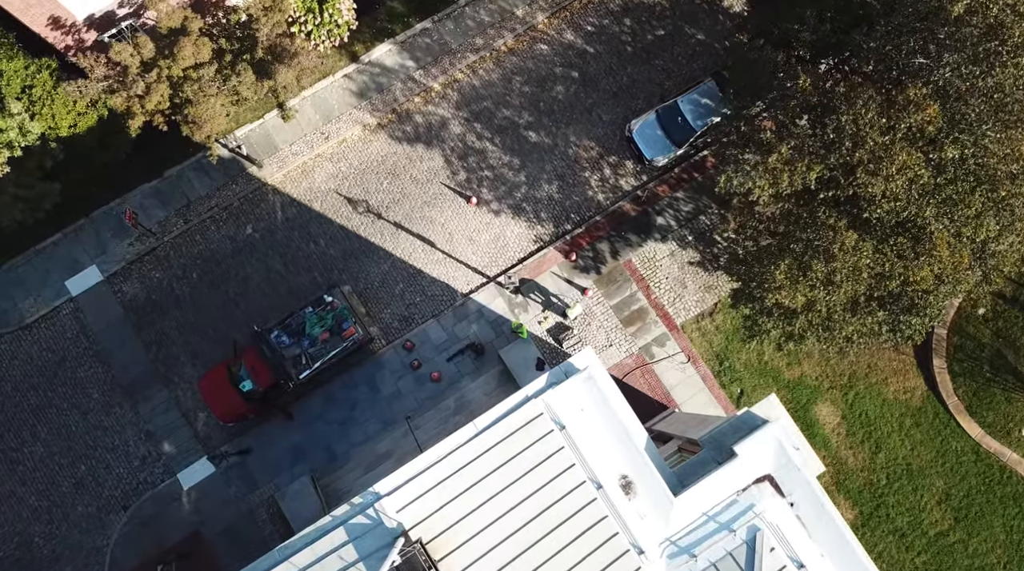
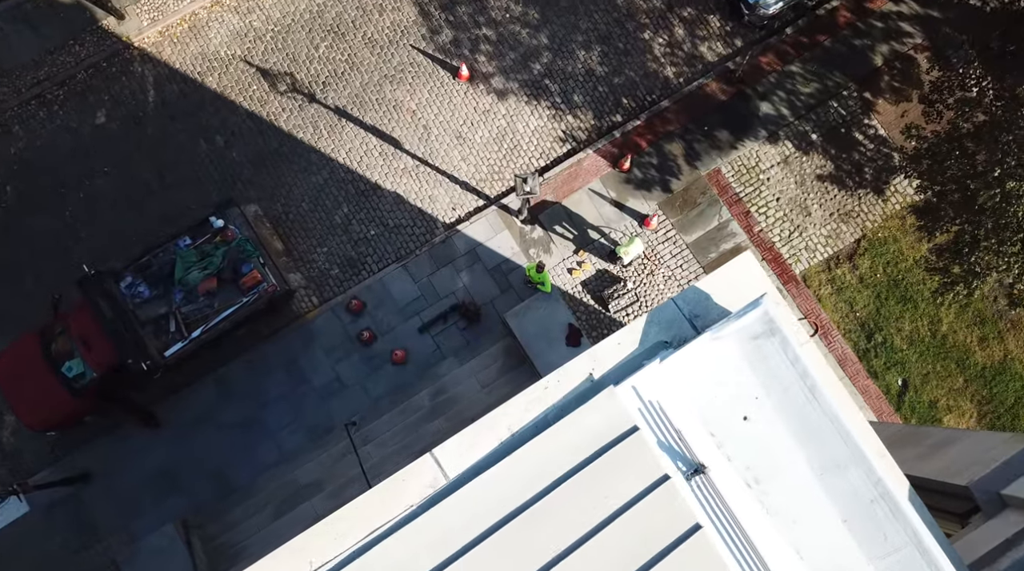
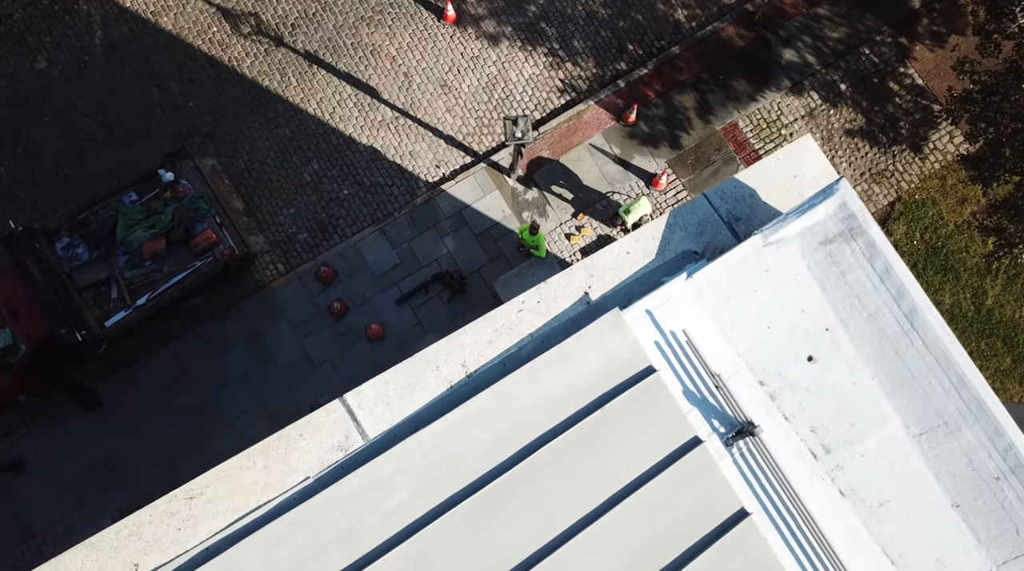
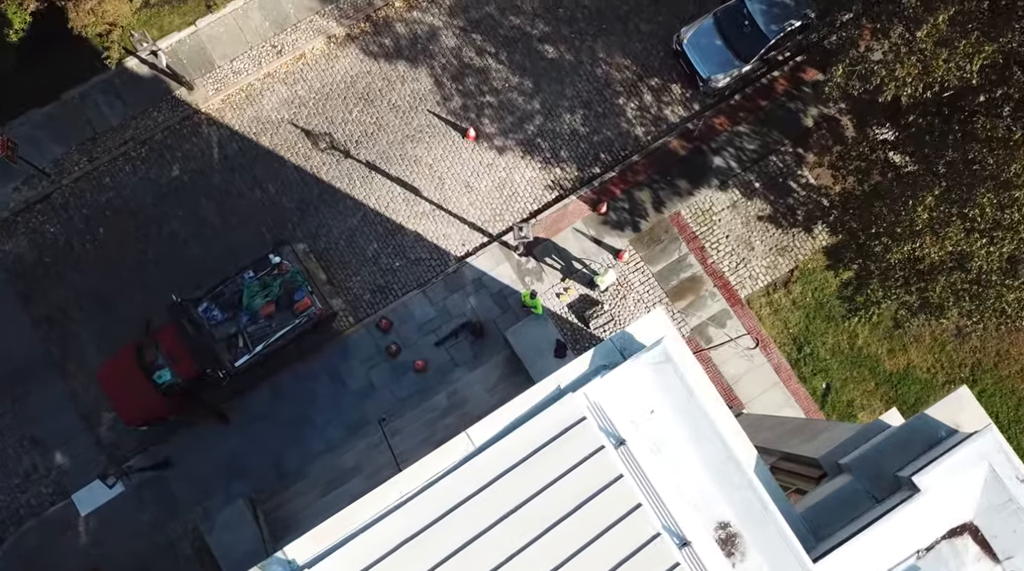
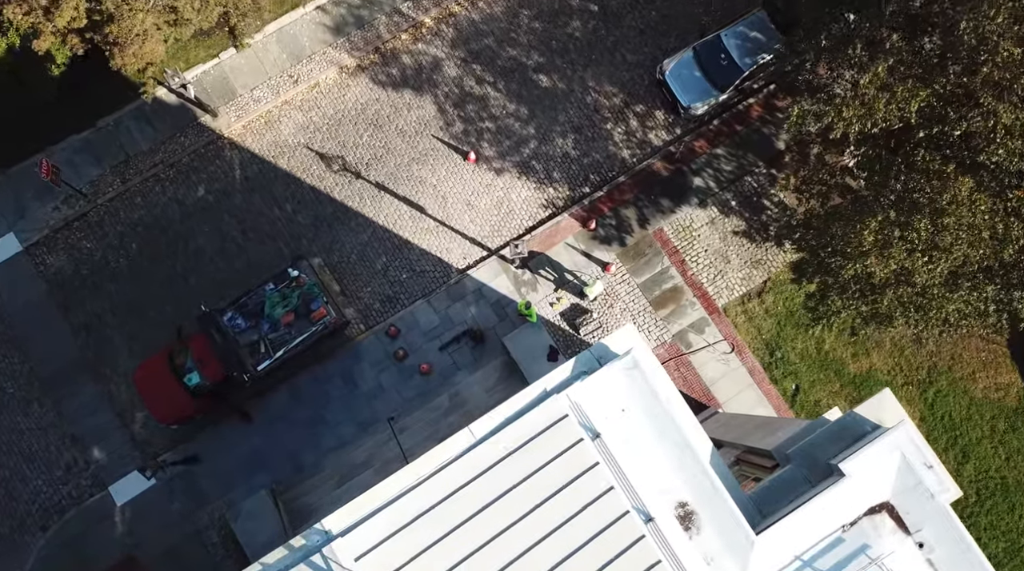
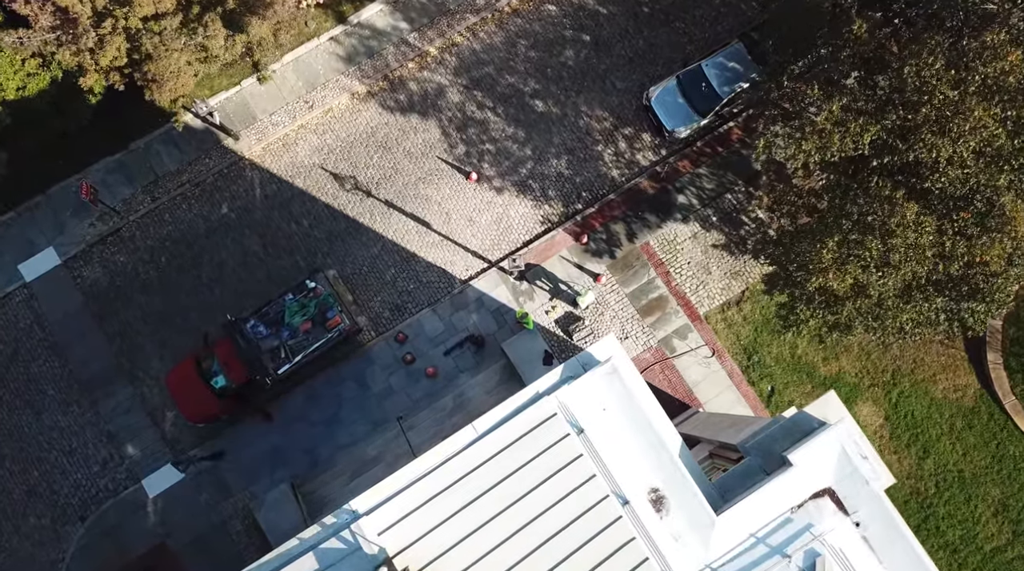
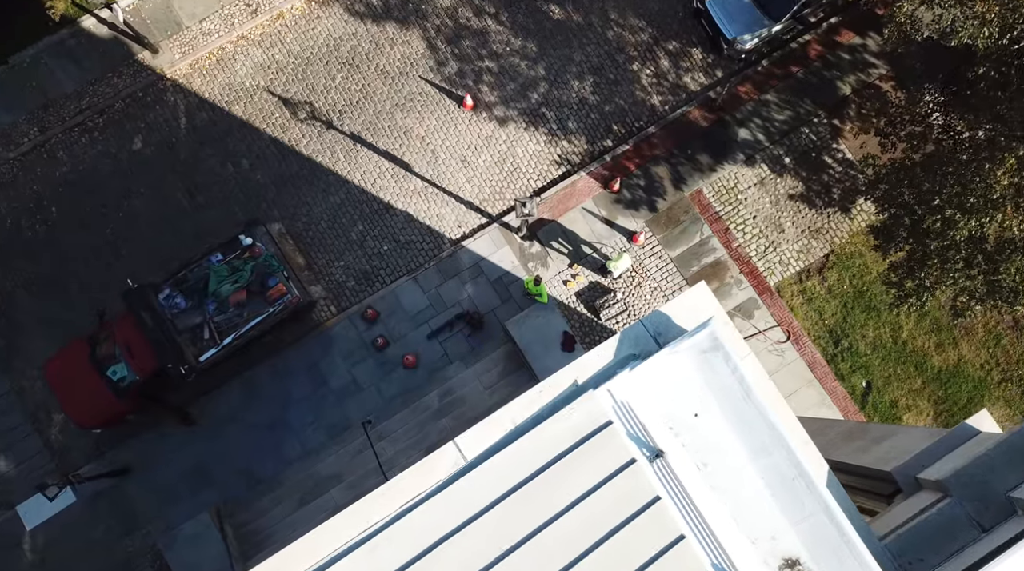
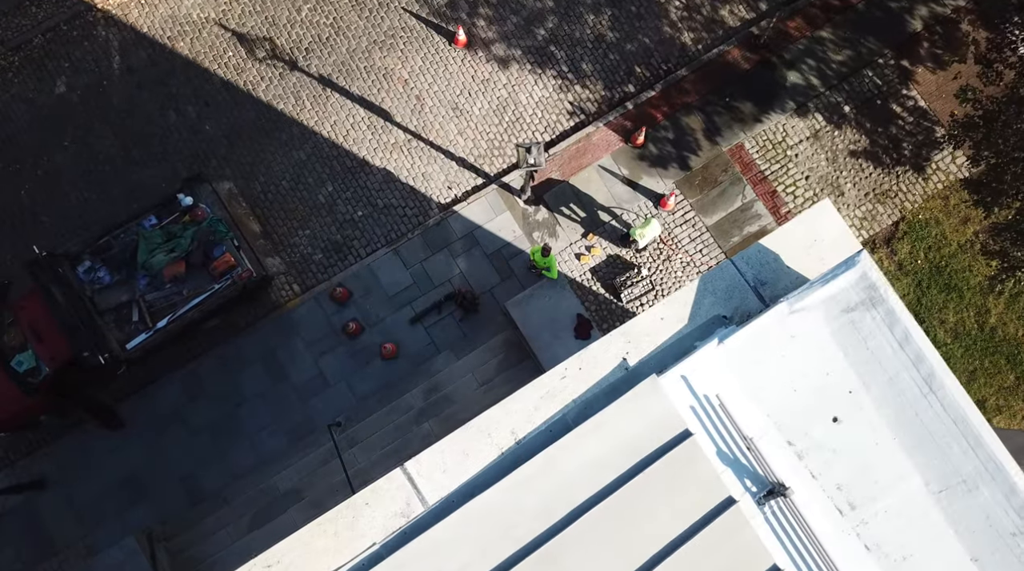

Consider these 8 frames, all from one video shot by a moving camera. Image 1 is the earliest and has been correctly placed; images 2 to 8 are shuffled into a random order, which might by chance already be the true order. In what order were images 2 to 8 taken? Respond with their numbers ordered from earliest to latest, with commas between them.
6, 5, 4, 7, 2, 8, 3
